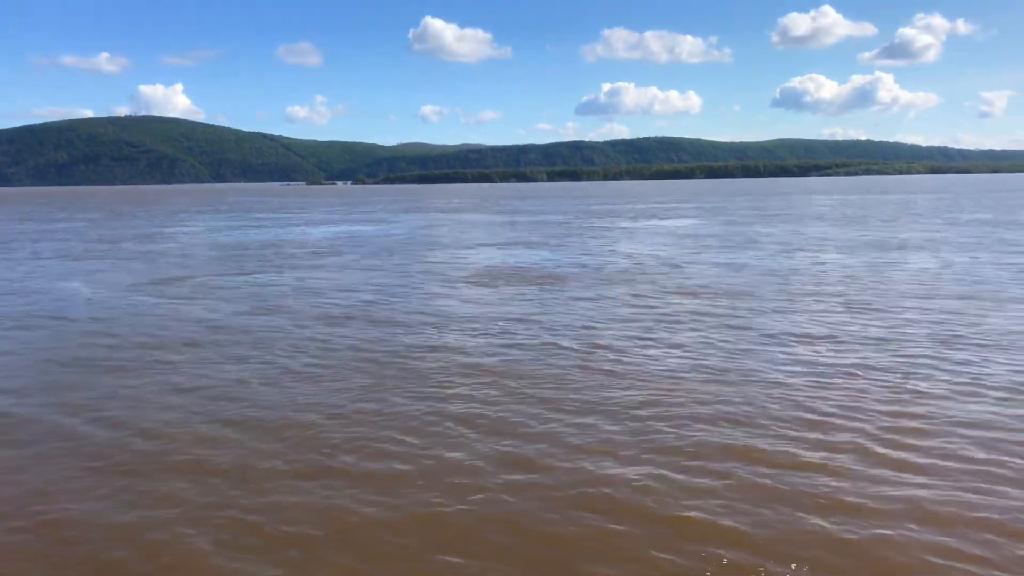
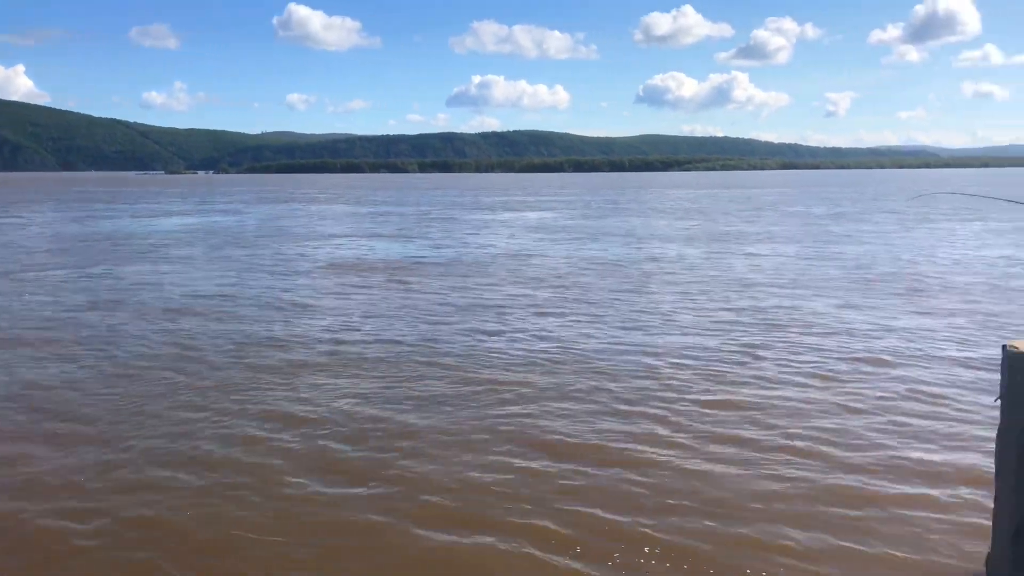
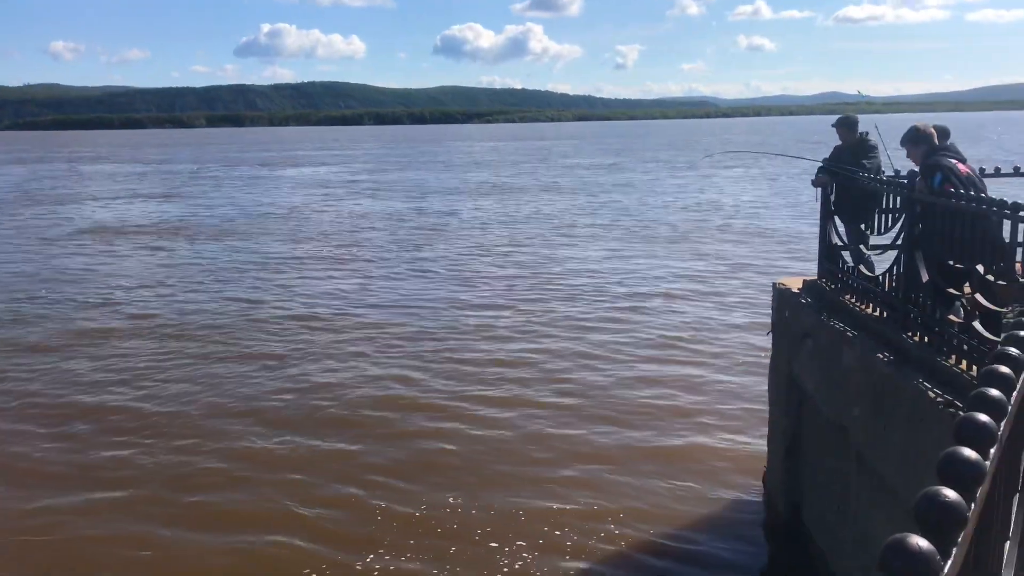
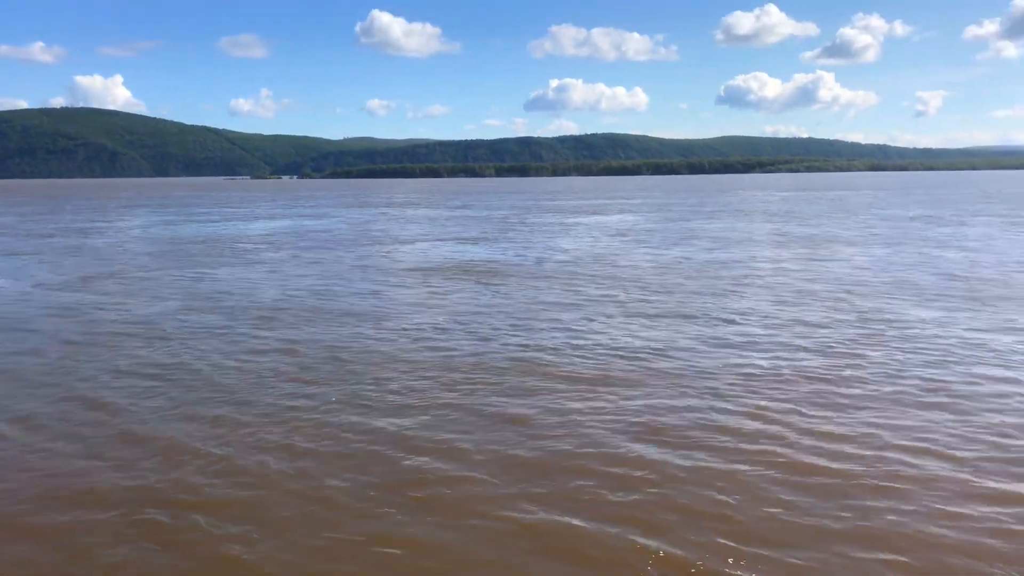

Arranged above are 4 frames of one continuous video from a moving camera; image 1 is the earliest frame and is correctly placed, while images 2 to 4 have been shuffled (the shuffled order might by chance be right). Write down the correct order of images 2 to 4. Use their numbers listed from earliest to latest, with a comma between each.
4, 2, 3
